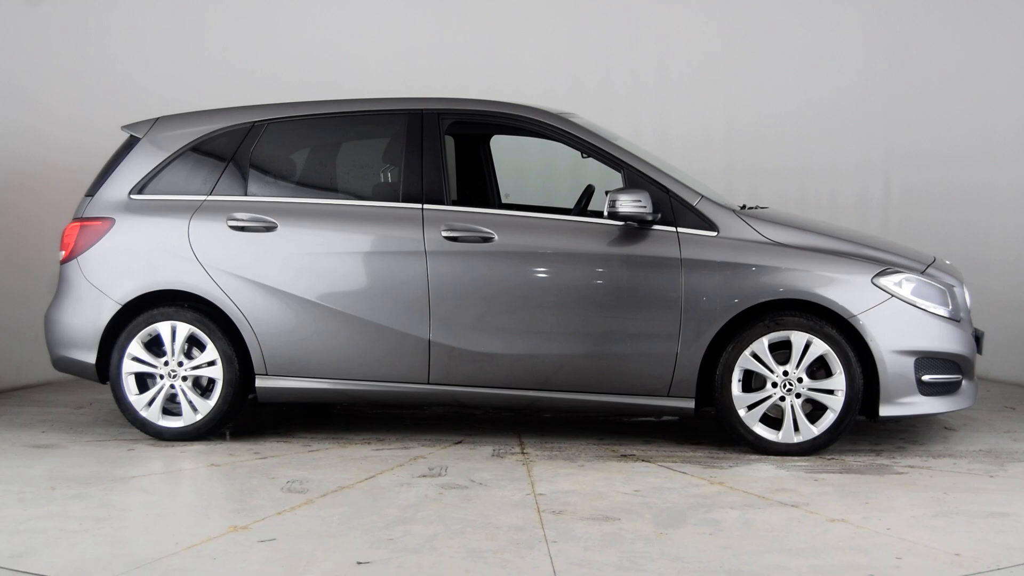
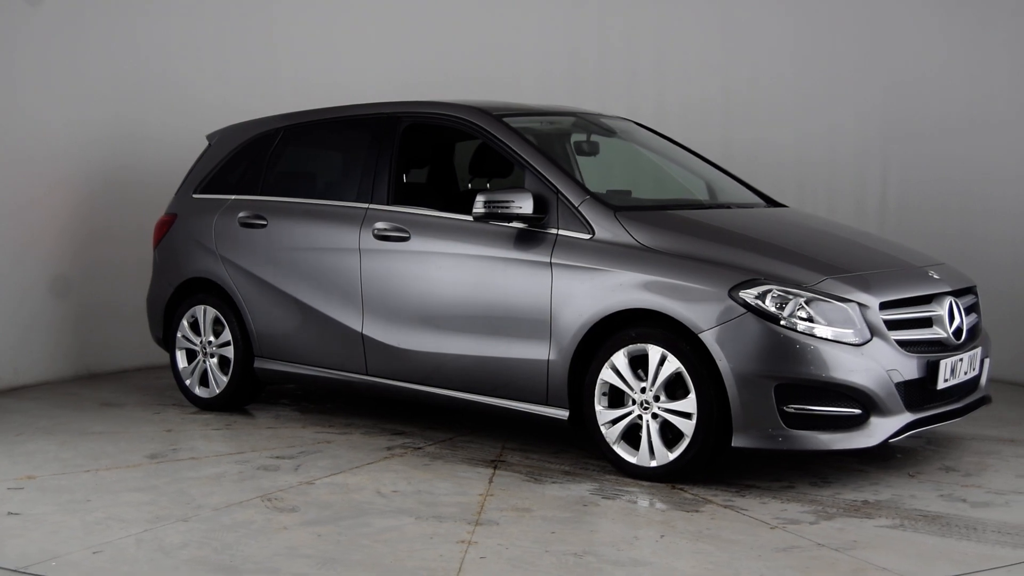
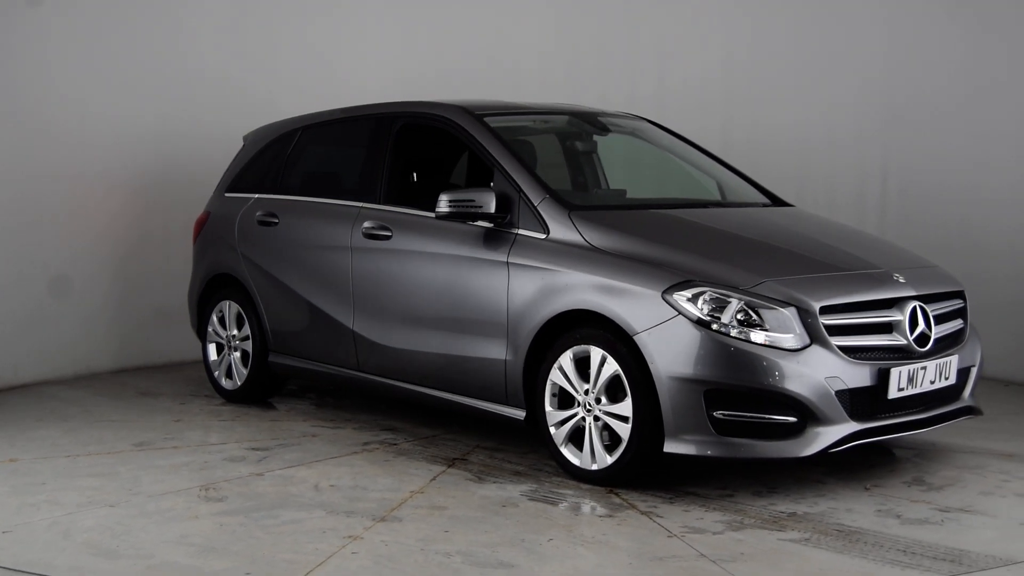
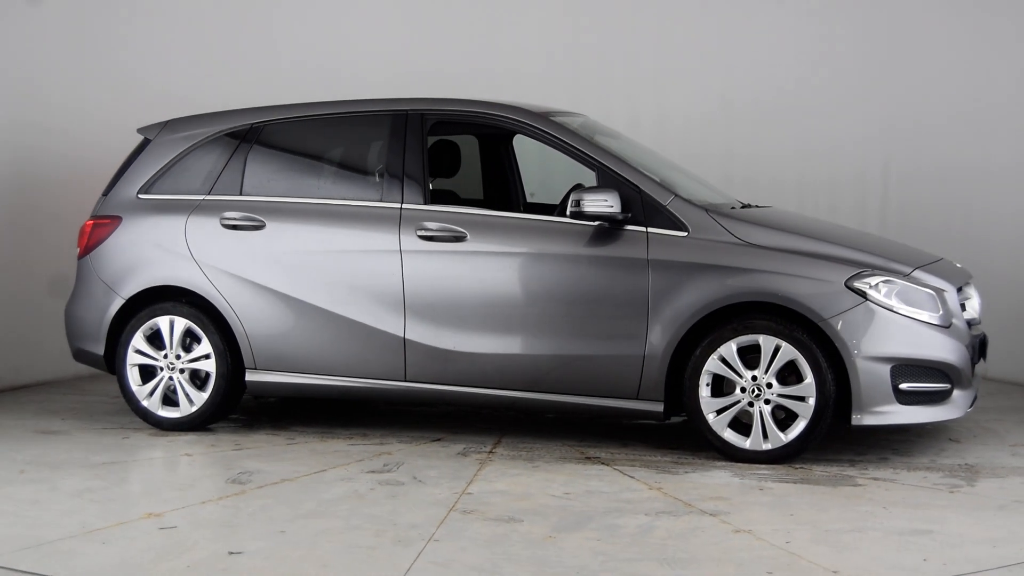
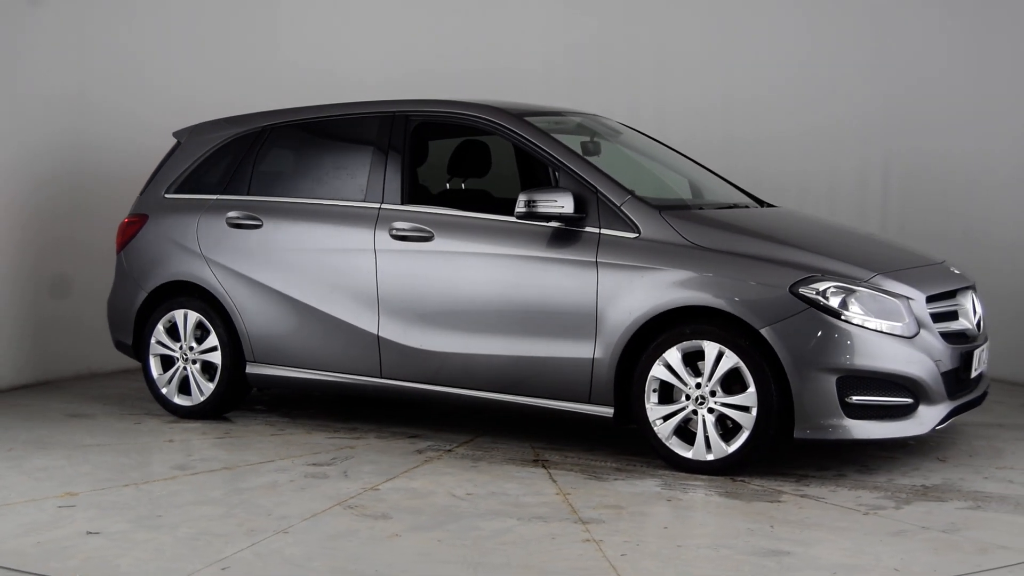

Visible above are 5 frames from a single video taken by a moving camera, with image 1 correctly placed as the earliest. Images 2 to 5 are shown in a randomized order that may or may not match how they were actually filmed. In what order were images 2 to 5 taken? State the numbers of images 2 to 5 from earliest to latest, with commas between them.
4, 5, 2, 3
